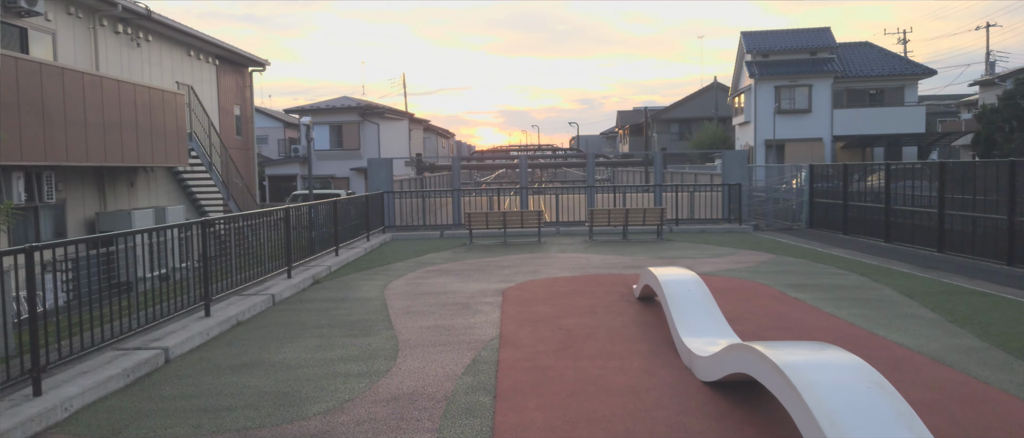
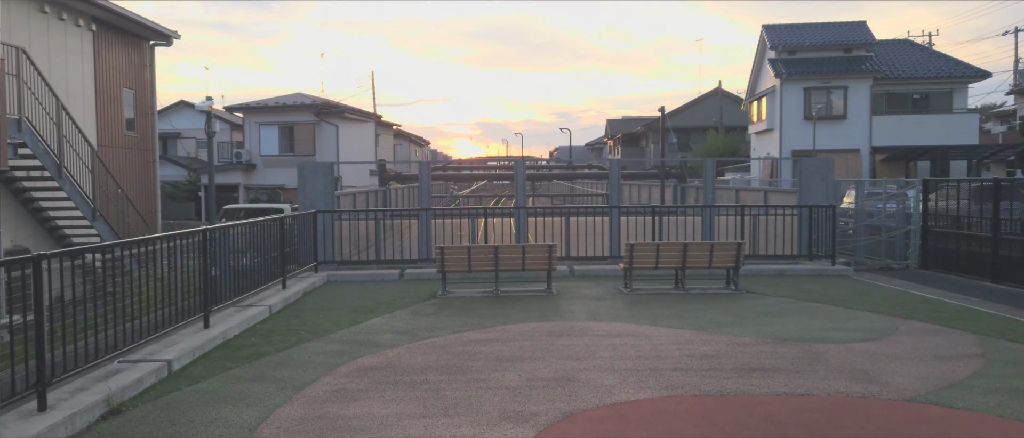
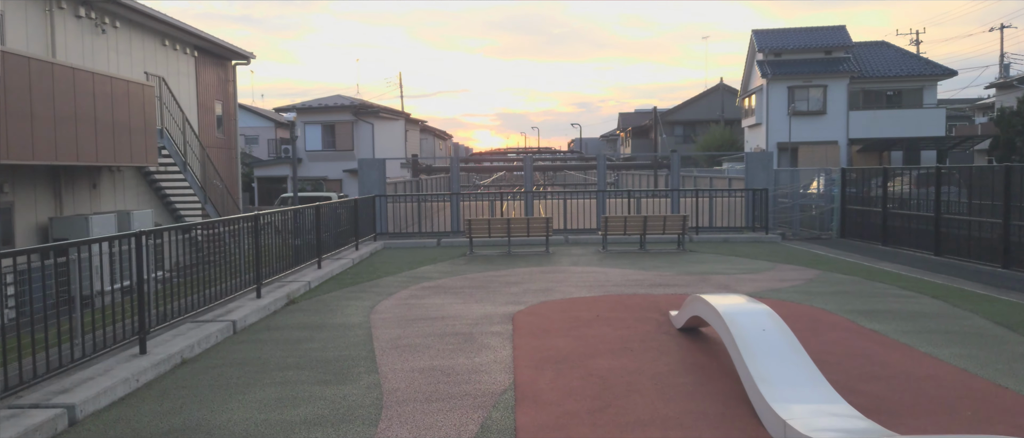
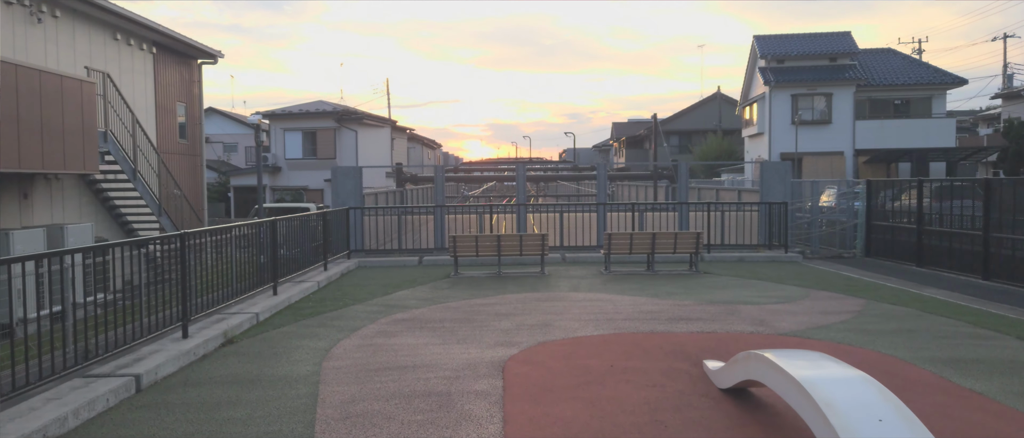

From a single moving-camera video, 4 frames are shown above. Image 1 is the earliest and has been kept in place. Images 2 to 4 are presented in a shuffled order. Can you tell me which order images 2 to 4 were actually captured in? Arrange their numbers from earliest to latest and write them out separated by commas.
3, 4, 2
